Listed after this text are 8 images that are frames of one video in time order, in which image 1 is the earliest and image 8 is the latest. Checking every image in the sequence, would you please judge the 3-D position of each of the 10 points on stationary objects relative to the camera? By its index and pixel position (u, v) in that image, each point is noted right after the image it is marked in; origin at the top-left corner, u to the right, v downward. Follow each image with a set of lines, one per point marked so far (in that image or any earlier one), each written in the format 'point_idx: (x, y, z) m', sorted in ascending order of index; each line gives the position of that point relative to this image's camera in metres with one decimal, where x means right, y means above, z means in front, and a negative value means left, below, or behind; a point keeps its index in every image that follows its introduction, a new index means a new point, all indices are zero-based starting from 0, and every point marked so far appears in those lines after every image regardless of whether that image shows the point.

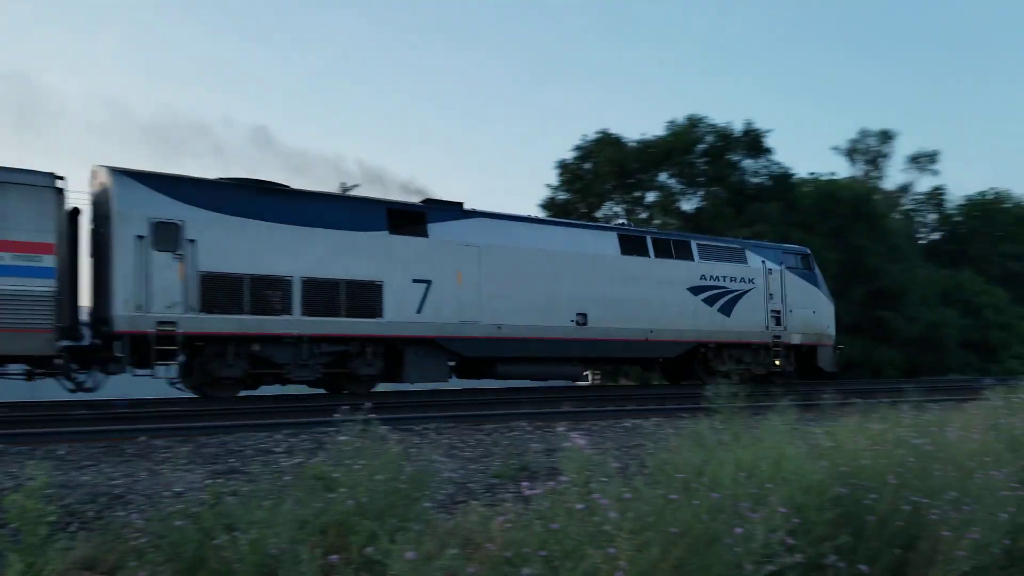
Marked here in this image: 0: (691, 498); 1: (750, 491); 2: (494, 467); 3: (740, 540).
0: (+1.3, -1.6, +4.9) m
1: (+1.7, -1.5, +4.8) m
2: (-0.1, -1.7, +7.0) m
3: (+1.5, -1.6, +4.2) m
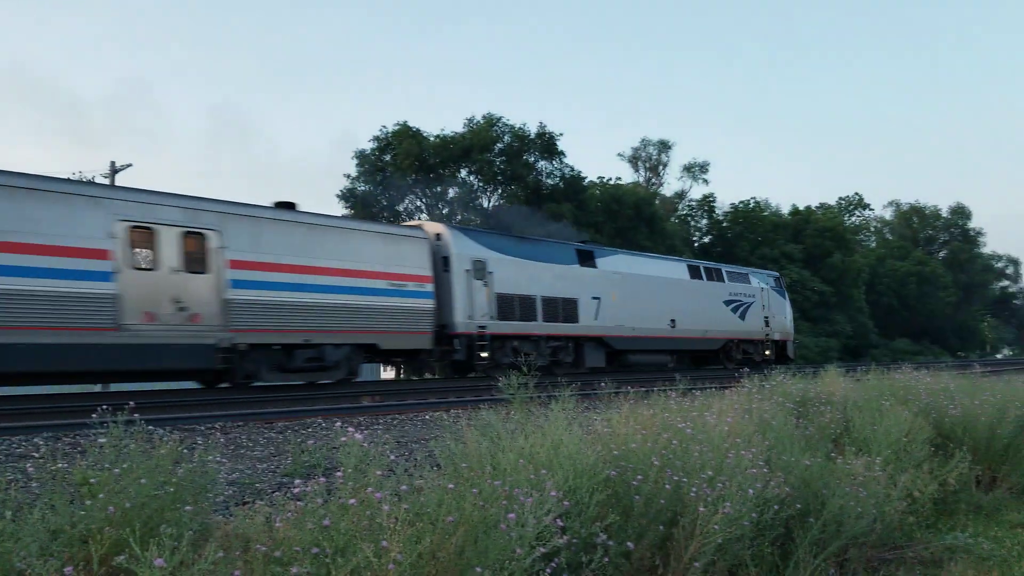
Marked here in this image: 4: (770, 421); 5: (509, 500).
0: (-0.3, -1.4, +4.8) m
1: (+0.1, -1.4, +4.8) m
2: (-2.2, -1.7, +6.5) m
3: (+0.1, -1.5, +4.1) m
4: (+2.2, -1.2, +6.1) m
5: (0.0, -1.5, +4.6) m
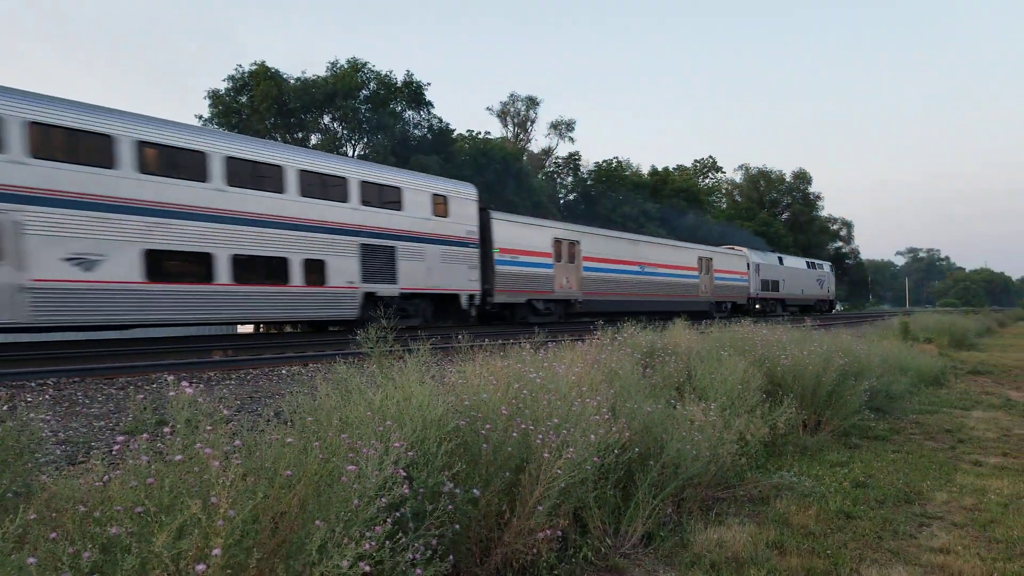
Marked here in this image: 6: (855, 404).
0: (-1.3, -1.1, +4.6) m
1: (-0.9, -1.0, +4.7) m
2: (-3.5, -1.2, +6.1) m
3: (-0.9, -1.1, +4.0) m
4: (+0.9, -0.8, +6.3) m
5: (-1.0, -1.1, +4.4) m
6: (+3.6, -1.3, +7.6) m
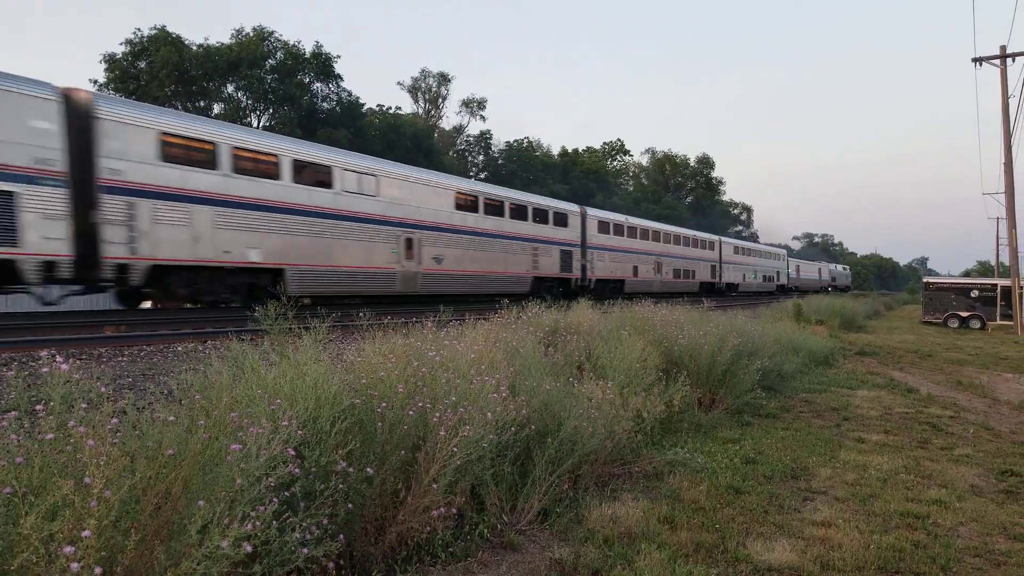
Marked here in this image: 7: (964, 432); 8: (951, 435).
0: (-2.1, -0.9, +4.5) m
1: (-1.7, -0.8, +4.5) m
2: (-4.3, -0.9, +5.7) m
3: (-1.6, -1.0, +3.9) m
4: (0.0, -0.6, +6.3) m
5: (-1.7, -0.9, +4.3) m
6: (+2.7, -1.2, +7.8) m
7: (+4.8, -1.6, +7.2) m
8: (+4.6, -1.6, +7.1) m
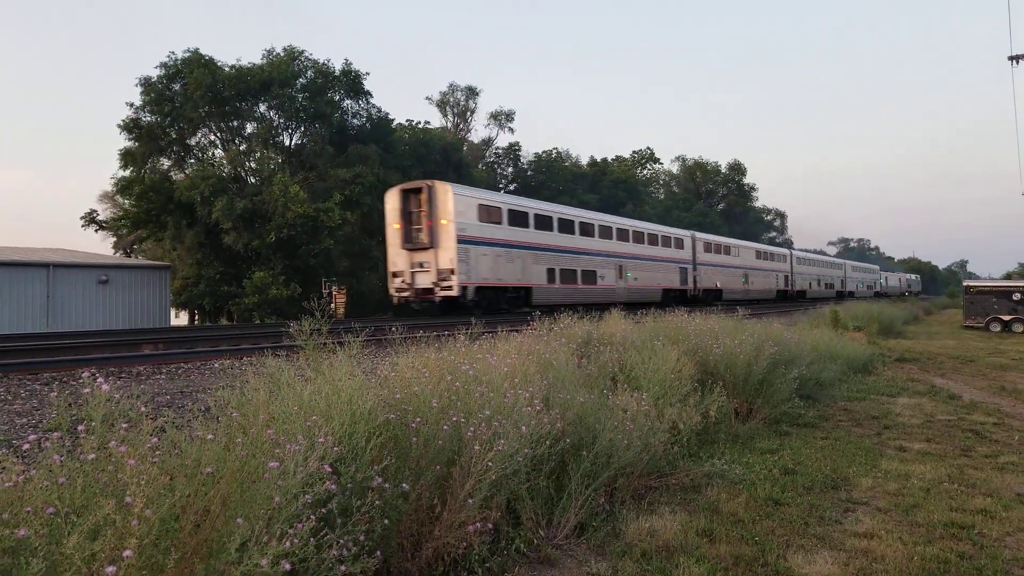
0: (-1.8, -1.0, +4.5) m
1: (-1.4, -0.9, +4.6) m
2: (-4.0, -1.1, +5.9) m
3: (-1.4, -1.1, +3.9) m
4: (+0.3, -0.7, +6.3) m
5: (-1.5, -1.0, +4.4) m
6: (+3.0, -1.2, +7.7) m
7: (+5.1, -1.6, +7.1) m
8: (+4.9, -1.6, +7.0) m
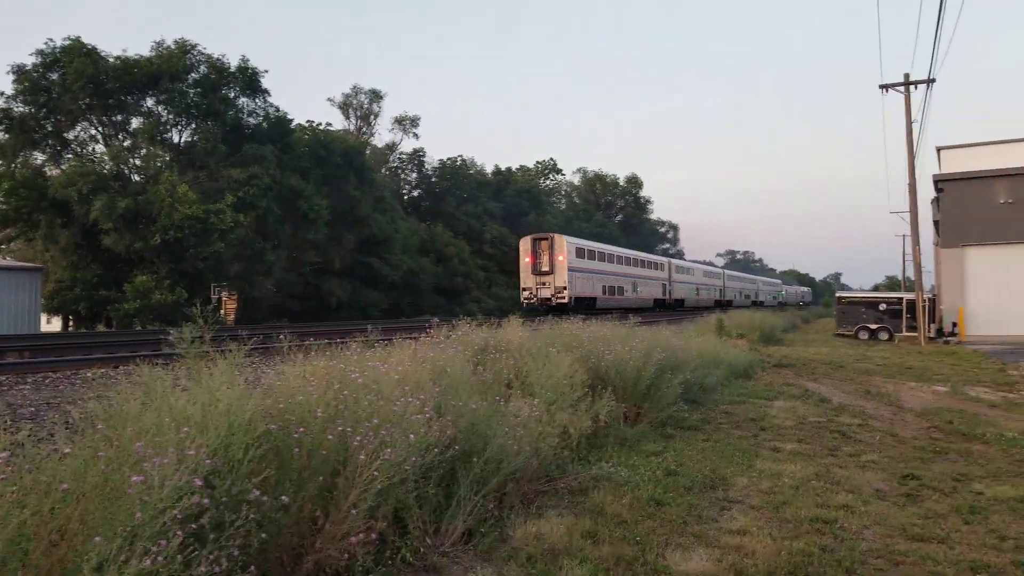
0: (-2.6, -1.1, +4.4) m
1: (-2.2, -1.0, +4.5) m
2: (-4.9, -1.1, +5.5) m
3: (-2.1, -1.2, +3.9) m
4: (-0.6, -0.7, +6.3) m
5: (-2.2, -1.1, +4.3) m
6: (+1.9, -1.3, +8.0) m
7: (+4.0, -1.7, +7.6) m
8: (+3.9, -1.7, +7.5) m
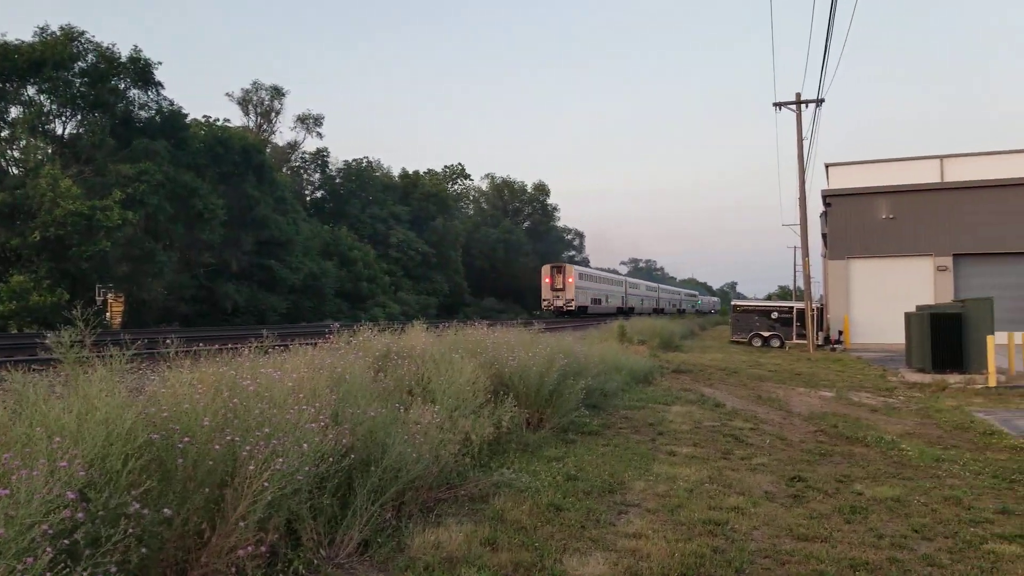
0: (-3.3, -1.1, +4.1) m
1: (-2.9, -1.0, +4.2) m
2: (-5.7, -1.1, +4.9) m
3: (-2.7, -1.2, +3.6) m
4: (-1.5, -0.8, +6.2) m
5: (-2.9, -1.1, +4.0) m
6: (+0.8, -1.3, +8.2) m
7: (+3.0, -1.8, +8.0) m
8: (+2.8, -1.8, +7.8) m
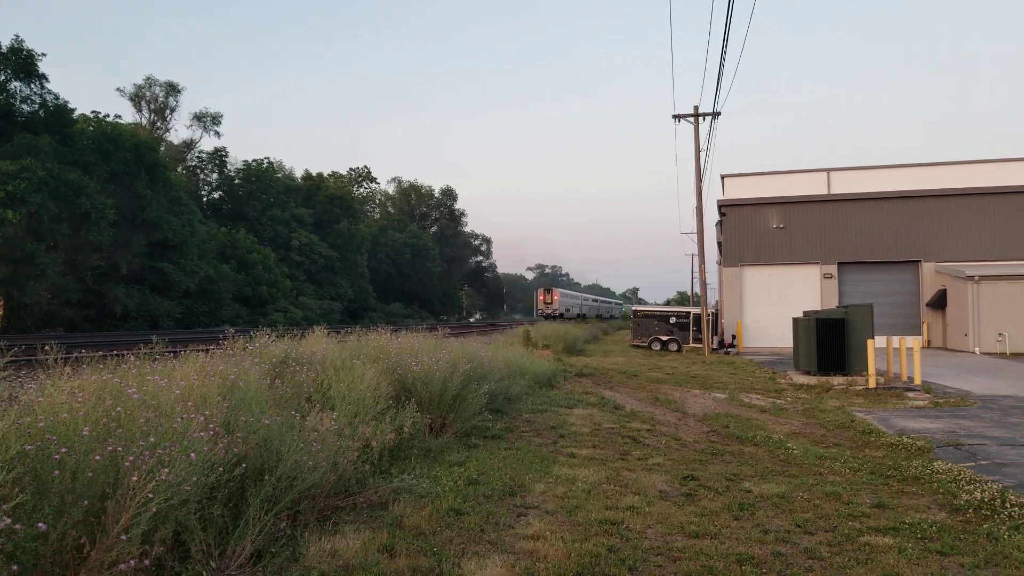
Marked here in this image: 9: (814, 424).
0: (-3.9, -1.1, +3.8) m
1: (-3.6, -1.1, +3.9) m
2: (-6.4, -1.1, +4.4) m
3: (-3.3, -1.2, +3.3) m
4: (-2.4, -0.8, +6.1) m
5: (-3.6, -1.2, +3.7) m
6: (-0.2, -1.4, +8.2) m
7: (+1.9, -1.9, +8.2) m
8: (+1.8, -1.9, +8.1) m
9: (+4.7, -2.1, +10.4) m
